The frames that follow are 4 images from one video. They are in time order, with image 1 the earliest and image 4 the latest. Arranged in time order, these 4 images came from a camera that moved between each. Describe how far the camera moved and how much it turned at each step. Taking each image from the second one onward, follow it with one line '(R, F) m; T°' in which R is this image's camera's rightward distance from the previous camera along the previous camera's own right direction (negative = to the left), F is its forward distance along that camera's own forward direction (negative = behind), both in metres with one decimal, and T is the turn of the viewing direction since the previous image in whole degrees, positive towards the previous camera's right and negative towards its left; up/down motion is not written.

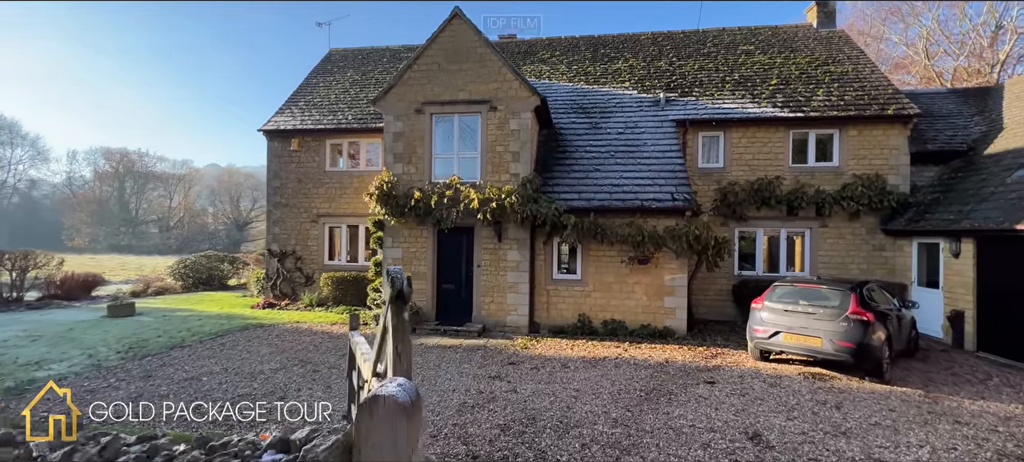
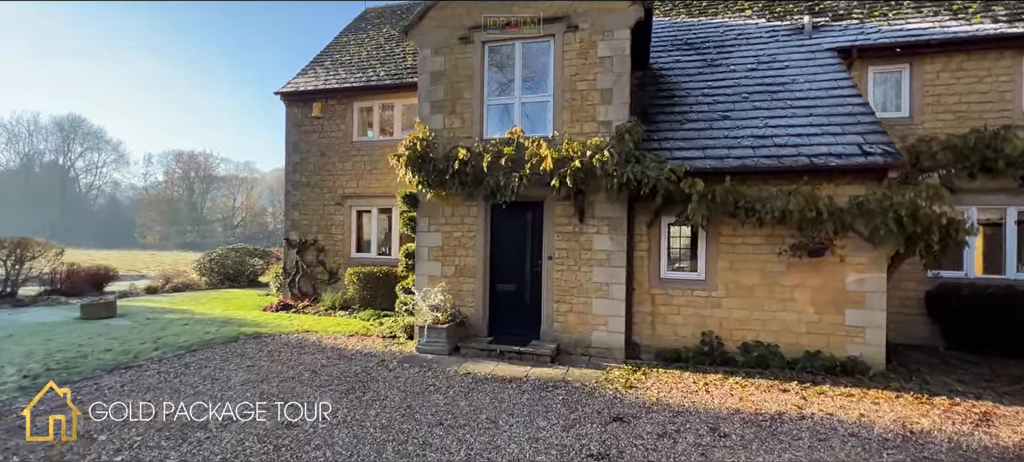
(-0.6, +3.3) m; -6°
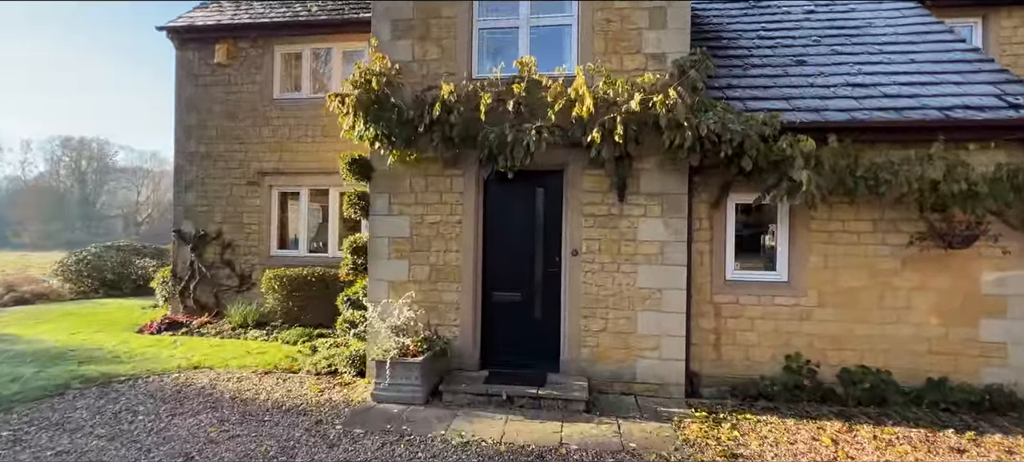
(-0.7, +2.5) m; +8°
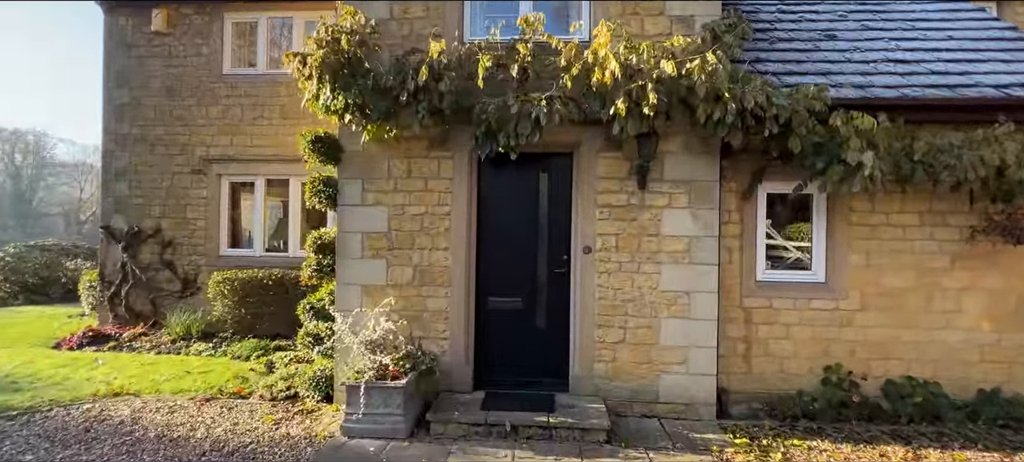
(-0.3, +0.8) m; +4°
